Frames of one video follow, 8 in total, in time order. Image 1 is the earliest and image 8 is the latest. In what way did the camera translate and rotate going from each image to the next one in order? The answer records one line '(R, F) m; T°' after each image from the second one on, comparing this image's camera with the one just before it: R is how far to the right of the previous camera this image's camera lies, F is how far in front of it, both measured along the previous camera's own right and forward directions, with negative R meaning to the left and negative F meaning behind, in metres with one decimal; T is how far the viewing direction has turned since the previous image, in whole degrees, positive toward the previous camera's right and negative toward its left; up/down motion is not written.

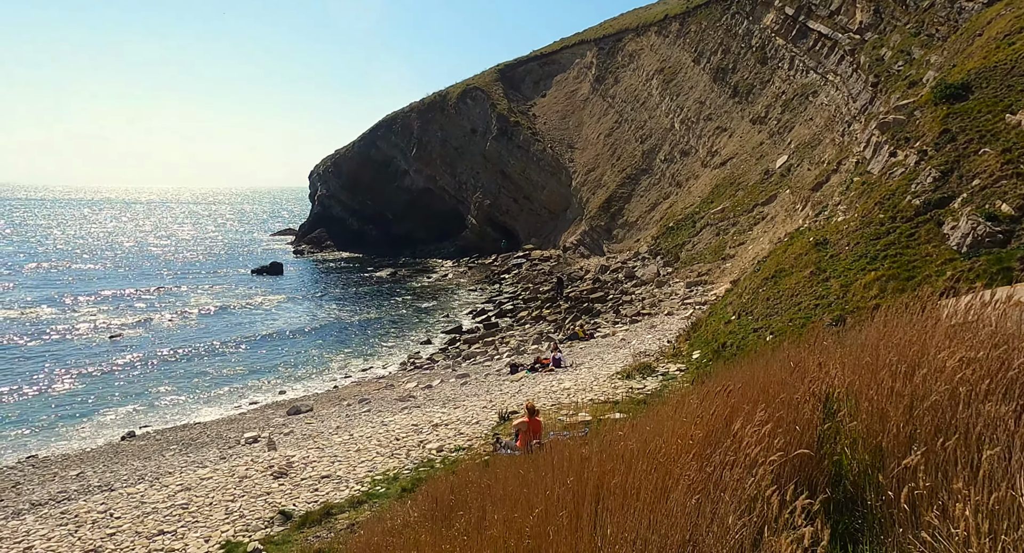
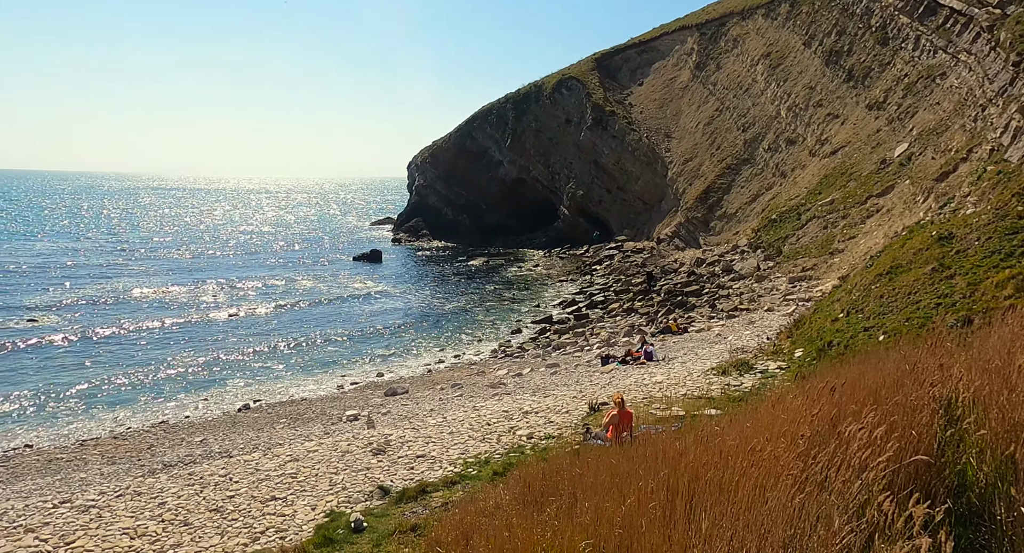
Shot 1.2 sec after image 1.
(0.0, -0.1) m; -8°
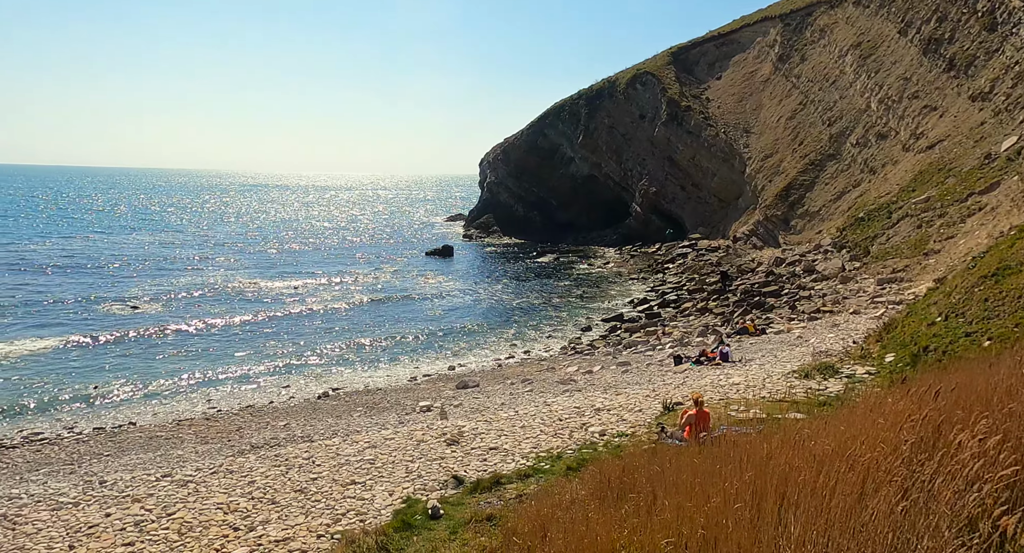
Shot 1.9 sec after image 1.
(-0.1, -0.1) m; -6°
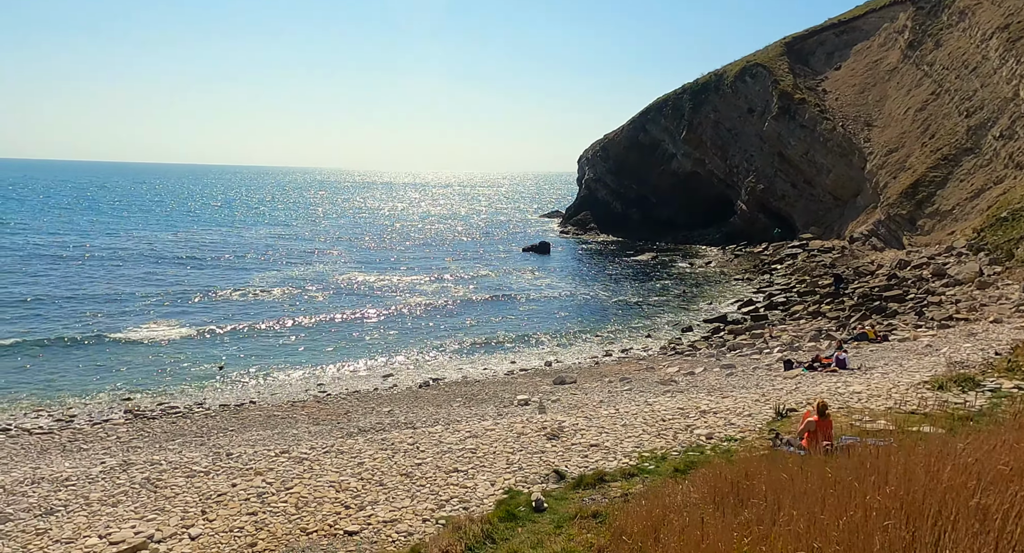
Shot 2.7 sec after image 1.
(-0.2, +0.1) m; -9°
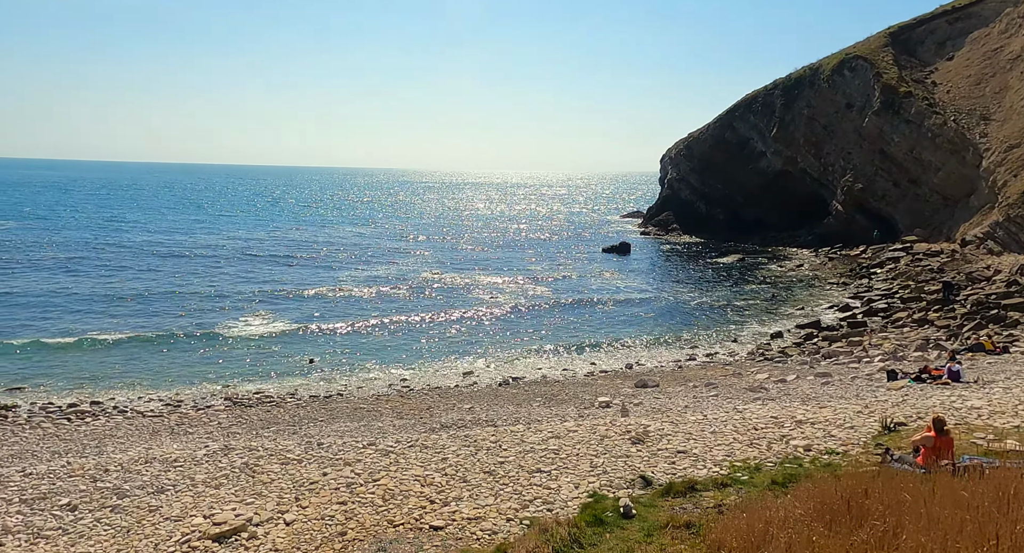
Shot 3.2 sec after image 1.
(-0.2, +0.1) m; -7°
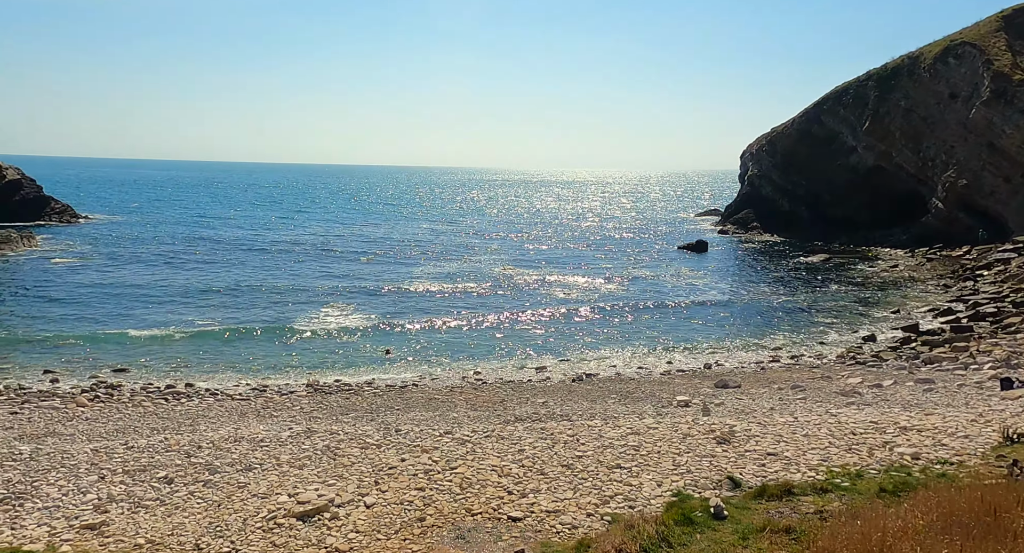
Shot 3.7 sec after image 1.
(-0.2, +0.2) m; -6°
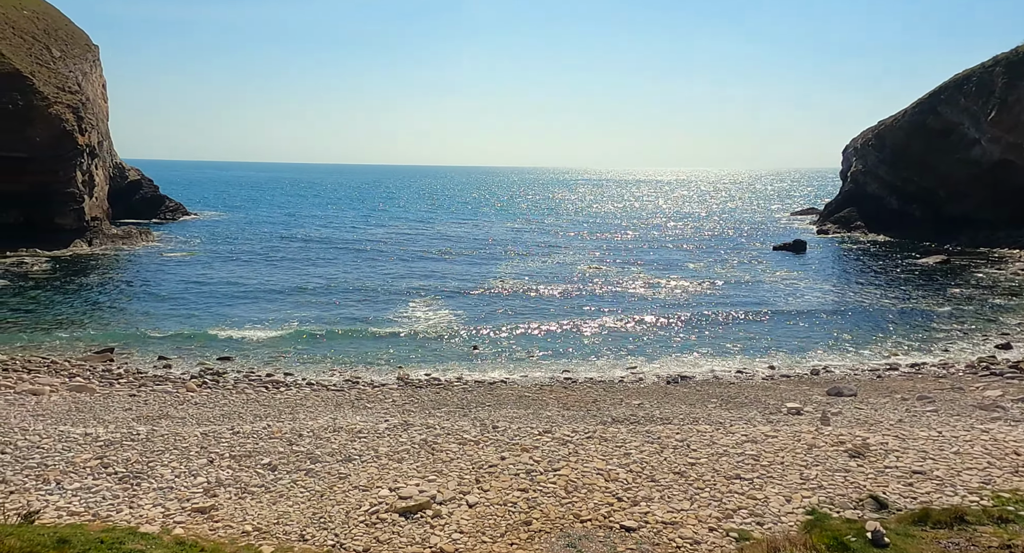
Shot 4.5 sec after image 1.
(-0.5, +0.6) m; -7°
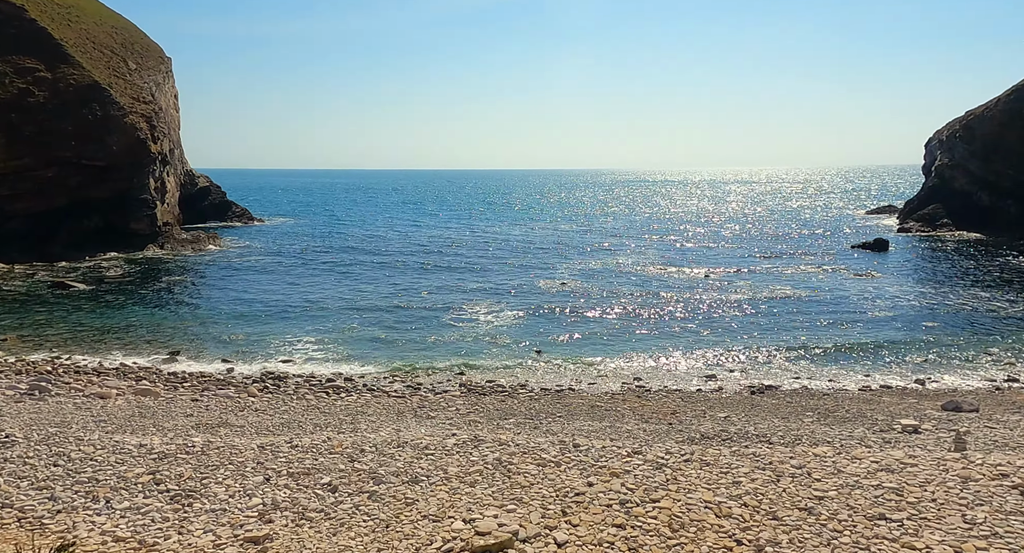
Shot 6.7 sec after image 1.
(-0.5, +1.4) m; -5°
